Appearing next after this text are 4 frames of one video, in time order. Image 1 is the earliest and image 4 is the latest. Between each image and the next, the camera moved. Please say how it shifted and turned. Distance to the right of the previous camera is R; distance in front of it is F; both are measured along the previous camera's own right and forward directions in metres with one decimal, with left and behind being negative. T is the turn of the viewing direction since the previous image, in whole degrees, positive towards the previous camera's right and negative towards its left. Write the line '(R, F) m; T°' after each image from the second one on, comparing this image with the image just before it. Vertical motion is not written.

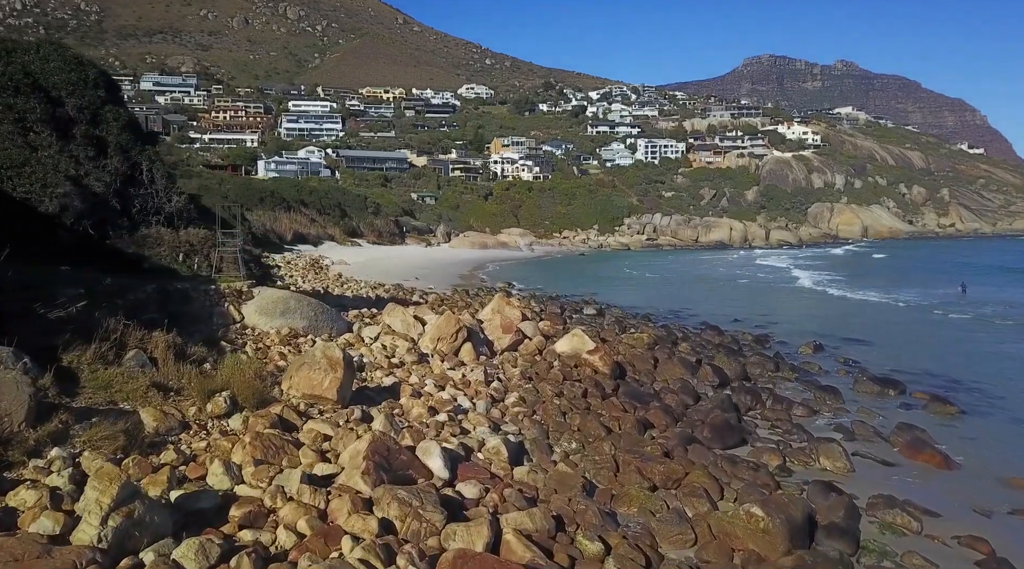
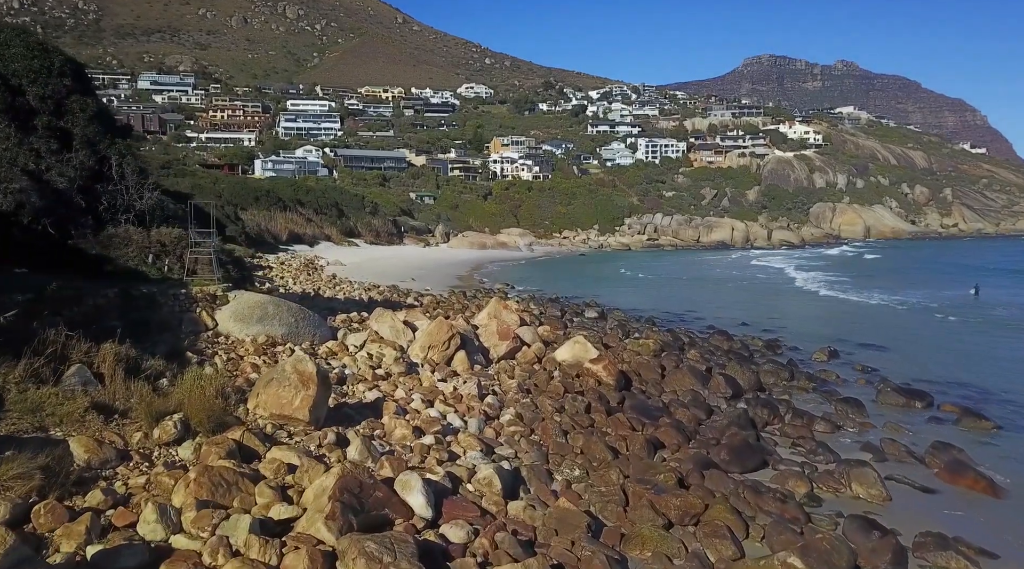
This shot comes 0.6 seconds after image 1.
(0.0, +1.0) m; 0°
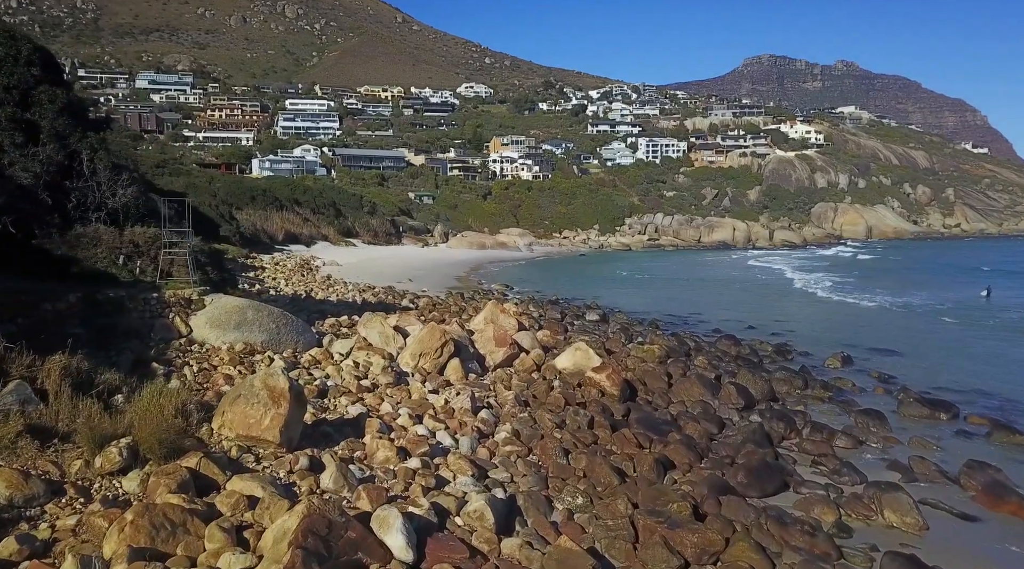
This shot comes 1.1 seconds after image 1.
(0.0, +0.8) m; 0°
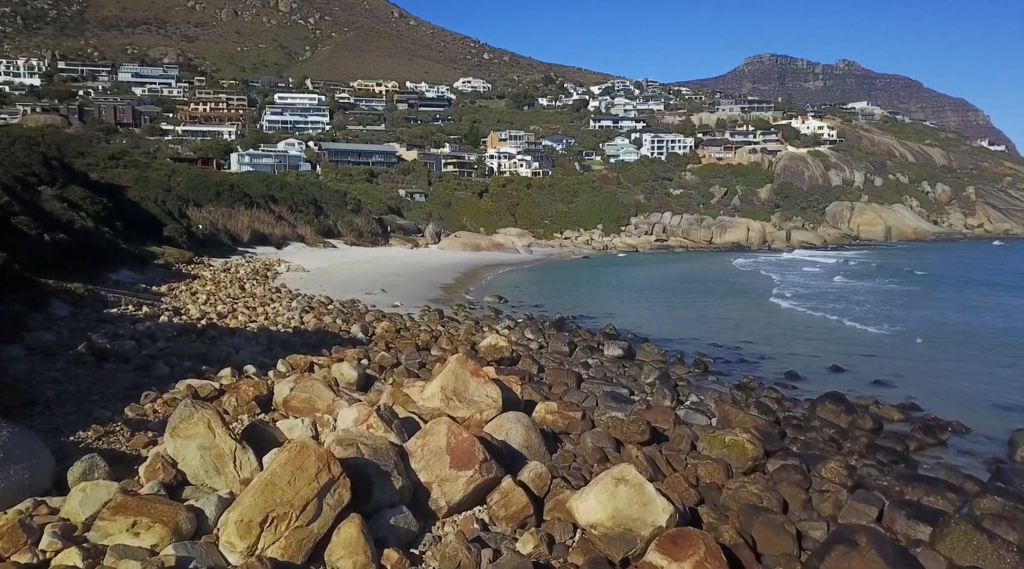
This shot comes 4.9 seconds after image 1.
(+0.2, +6.7) m; 0°
